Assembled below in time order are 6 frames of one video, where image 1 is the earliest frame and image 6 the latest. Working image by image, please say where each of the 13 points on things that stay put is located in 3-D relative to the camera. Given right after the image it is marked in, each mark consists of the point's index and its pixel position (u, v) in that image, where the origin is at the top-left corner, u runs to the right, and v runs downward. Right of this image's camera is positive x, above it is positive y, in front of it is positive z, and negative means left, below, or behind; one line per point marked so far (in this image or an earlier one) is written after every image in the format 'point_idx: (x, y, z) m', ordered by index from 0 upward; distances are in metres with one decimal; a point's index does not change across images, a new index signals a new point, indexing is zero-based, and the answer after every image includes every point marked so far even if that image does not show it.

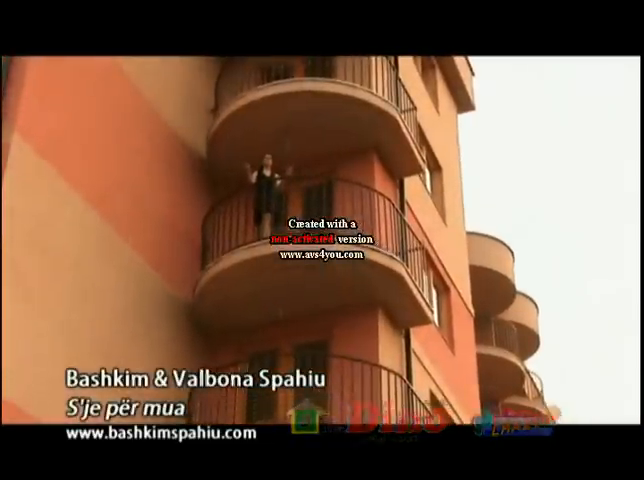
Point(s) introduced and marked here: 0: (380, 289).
0: (+0.6, -0.5, +19.6) m
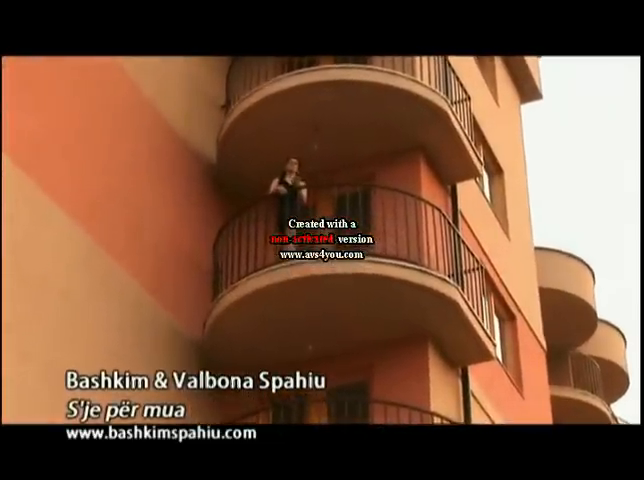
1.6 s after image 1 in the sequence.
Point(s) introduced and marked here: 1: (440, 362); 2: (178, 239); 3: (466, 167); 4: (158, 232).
0: (+0.9, -0.6, +16.2) m
1: (+1.0, -1.0, +16.4) m
2: (-1.2, 0.0, +16.1) m
3: (+1.3, +0.6, +17.5) m
4: (-1.3, +0.1, +15.9) m
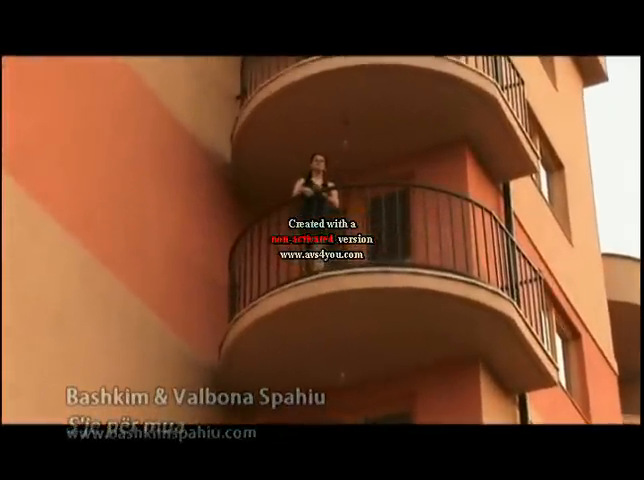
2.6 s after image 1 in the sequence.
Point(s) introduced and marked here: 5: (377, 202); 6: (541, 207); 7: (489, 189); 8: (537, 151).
0: (+1.1, -0.7, +14.0) m
1: (+1.2, -1.0, +14.2) m
2: (-0.9, -0.1, +14.0) m
3: (+1.5, +0.6, +15.3) m
4: (-1.1, 0.0, +13.7) m
5: (+0.4, +0.3, +14.3) m
6: (+1.7, +0.3, +15.9) m
7: (+1.2, +0.4, +15.1) m
8: (+1.7, +0.7, +15.5) m
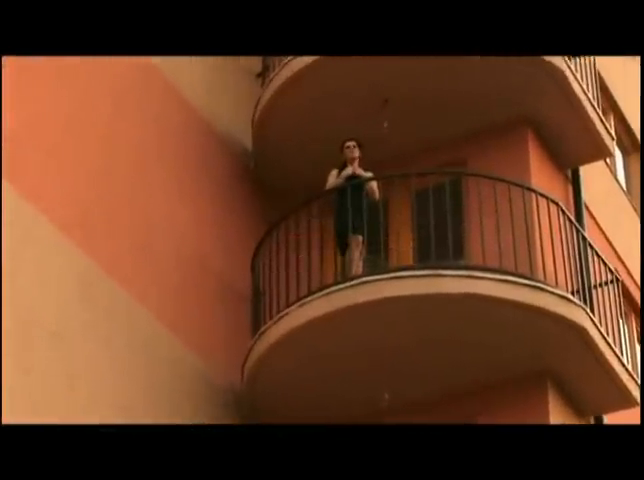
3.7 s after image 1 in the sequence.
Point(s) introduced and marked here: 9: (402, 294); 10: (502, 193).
0: (+1.3, -0.7, +12.0) m
1: (+1.4, -1.0, +12.1) m
2: (-0.7, -0.1, +11.9) m
3: (+1.7, +0.6, +13.2) m
4: (-0.9, 0.0, +11.7) m
5: (+0.6, +0.3, +12.3) m
6: (+1.9, +0.3, +13.9) m
7: (+1.5, +0.4, +13.1) m
8: (+1.9, +0.7, +13.4) m
9: (+0.5, -0.3, +11.5) m
10: (+1.1, +0.3, +12.4) m
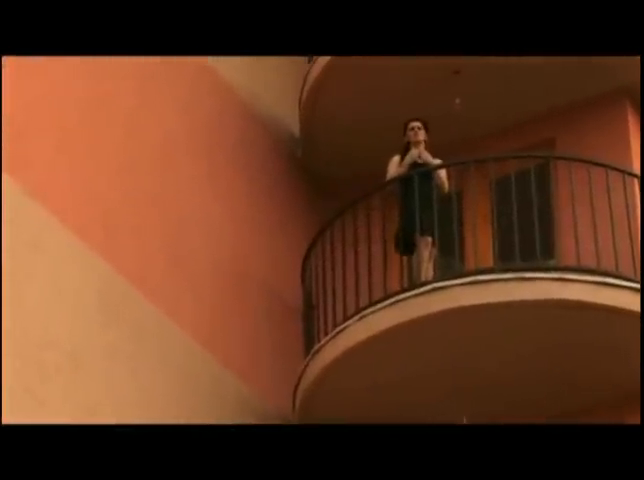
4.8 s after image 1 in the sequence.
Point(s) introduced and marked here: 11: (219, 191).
0: (+1.7, -0.6, +10.0) m
1: (+1.8, -1.0, +10.2) m
2: (-0.4, -0.1, +10.1) m
3: (+2.1, +0.7, +11.3) m
4: (-0.5, -0.1, +9.8) m
5: (+0.9, +0.3, +10.4) m
6: (+2.3, +0.3, +11.9) m
7: (+1.8, +0.4, +11.1) m
8: (+2.2, +0.8, +11.5) m
9: (+0.8, -0.3, +9.6) m
10: (+1.4, +0.3, +10.4) m
11: (-0.6, +0.3, +9.8) m
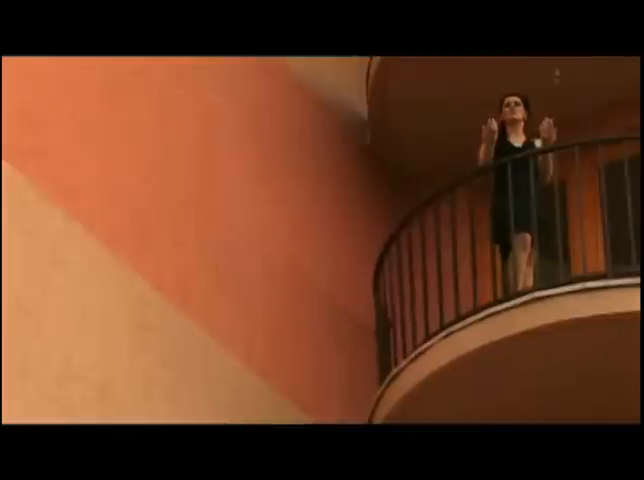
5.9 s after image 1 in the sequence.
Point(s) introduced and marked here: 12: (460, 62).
0: (+2.0, -0.6, +8.3) m
1: (+2.1, -1.0, +8.4) m
2: (-0.1, -0.1, +8.4) m
3: (+2.4, +0.6, +9.6) m
4: (-0.2, -0.1, +8.2) m
5: (+1.2, +0.3, +8.7) m
6: (+2.6, +0.3, +10.2) m
7: (+2.1, +0.4, +9.4) m
8: (+2.6, +0.7, +9.8) m
9: (+1.1, -0.3, +7.8) m
10: (+1.7, +0.3, +8.7) m
11: (-0.2, +0.3, +8.2) m
12: (+0.6, +0.8, +9.0) m
